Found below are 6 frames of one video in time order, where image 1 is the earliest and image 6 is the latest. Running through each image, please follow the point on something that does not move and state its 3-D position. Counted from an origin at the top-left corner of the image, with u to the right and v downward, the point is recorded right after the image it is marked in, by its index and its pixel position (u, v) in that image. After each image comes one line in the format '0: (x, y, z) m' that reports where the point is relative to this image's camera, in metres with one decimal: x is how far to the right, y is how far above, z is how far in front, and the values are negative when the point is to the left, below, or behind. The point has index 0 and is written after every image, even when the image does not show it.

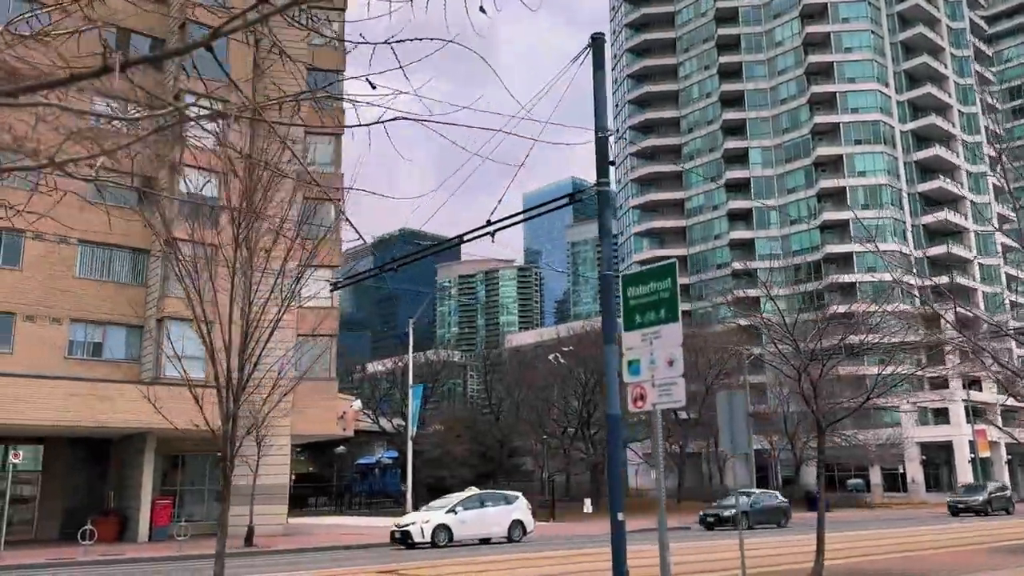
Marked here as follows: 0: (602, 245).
0: (+1.2, +0.6, +11.8) m
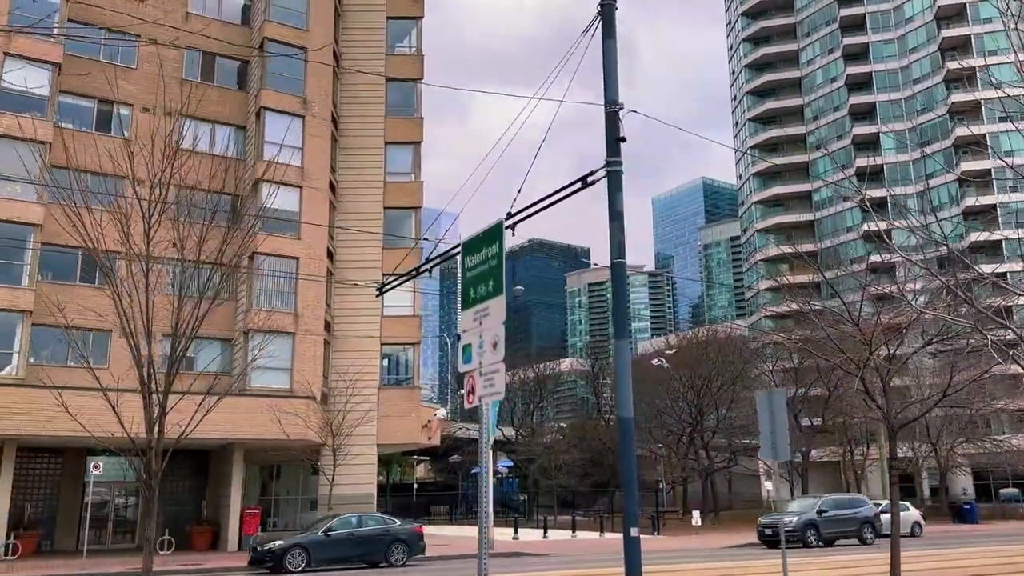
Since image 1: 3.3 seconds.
0: (+1.3, +0.7, +10.6) m
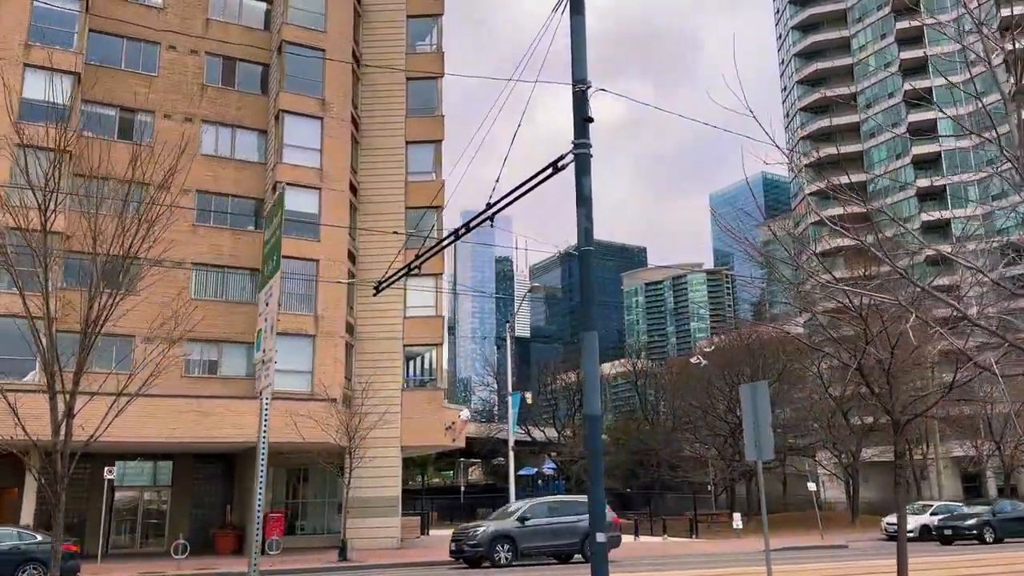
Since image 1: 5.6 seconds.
0: (+0.8, +0.9, +10.0) m
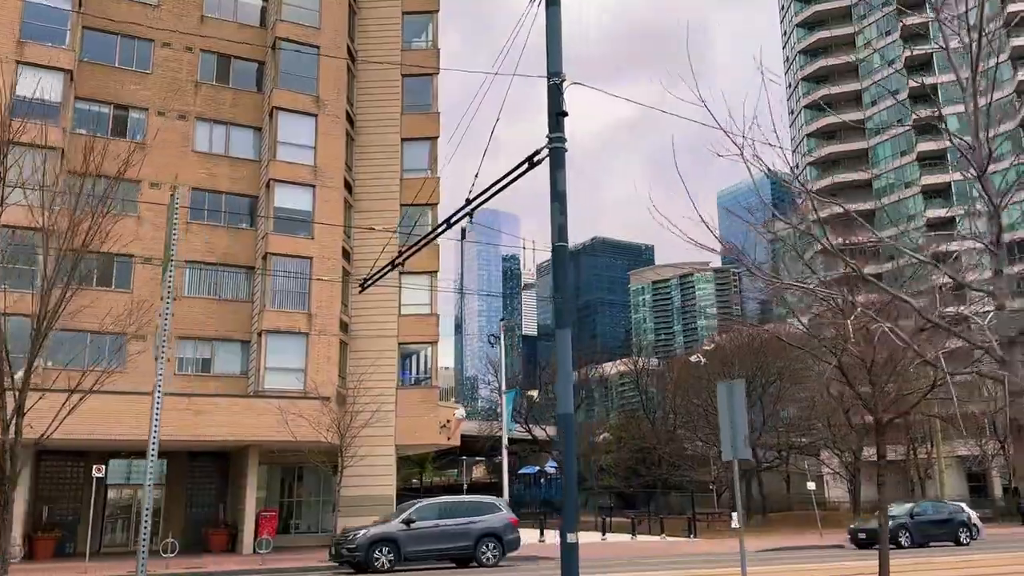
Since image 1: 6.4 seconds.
0: (+0.5, +0.9, +9.8) m
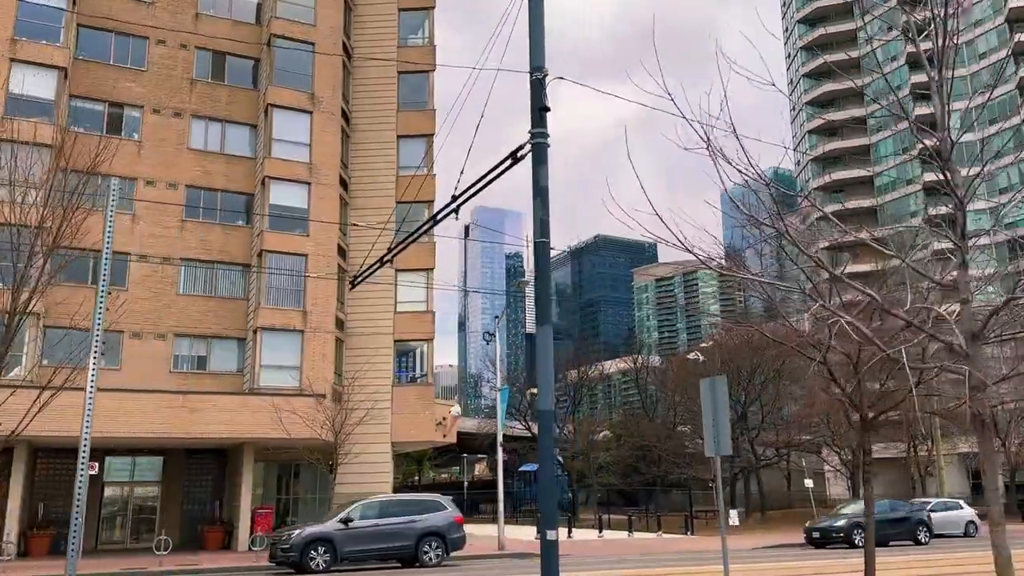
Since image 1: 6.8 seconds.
0: (+0.3, +0.9, +9.8) m
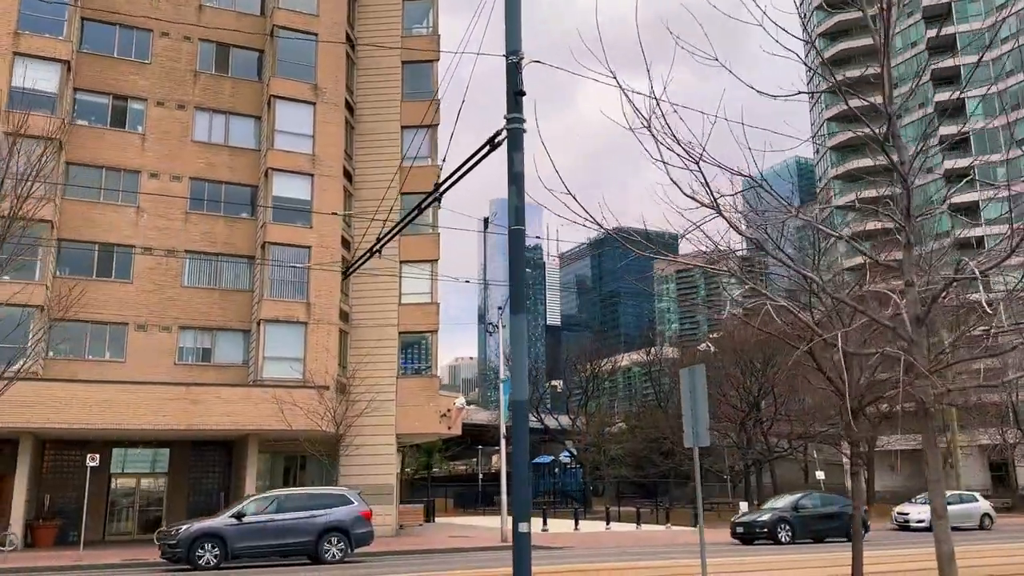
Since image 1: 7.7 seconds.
0: (0.0, +1.1, +9.6) m
